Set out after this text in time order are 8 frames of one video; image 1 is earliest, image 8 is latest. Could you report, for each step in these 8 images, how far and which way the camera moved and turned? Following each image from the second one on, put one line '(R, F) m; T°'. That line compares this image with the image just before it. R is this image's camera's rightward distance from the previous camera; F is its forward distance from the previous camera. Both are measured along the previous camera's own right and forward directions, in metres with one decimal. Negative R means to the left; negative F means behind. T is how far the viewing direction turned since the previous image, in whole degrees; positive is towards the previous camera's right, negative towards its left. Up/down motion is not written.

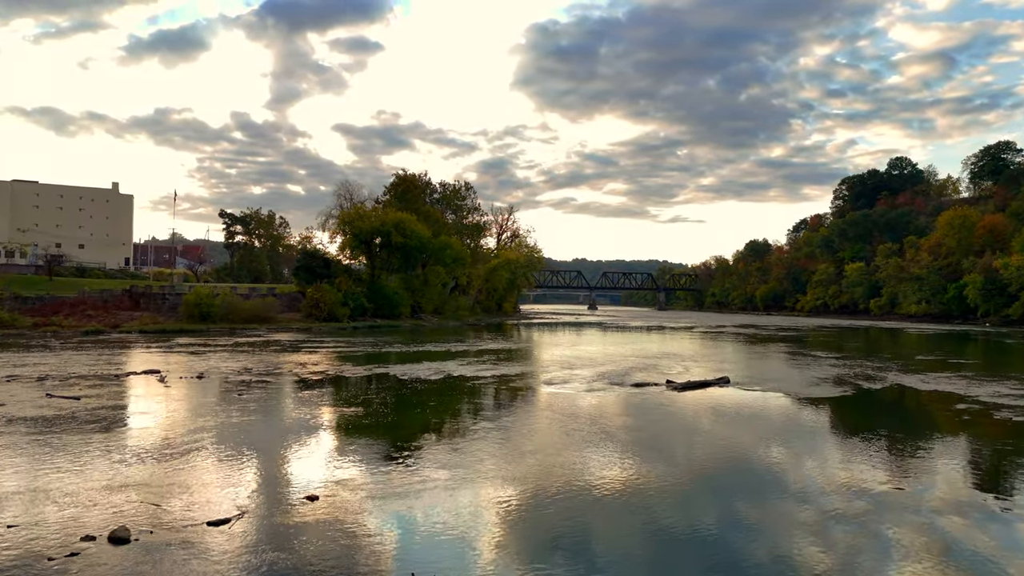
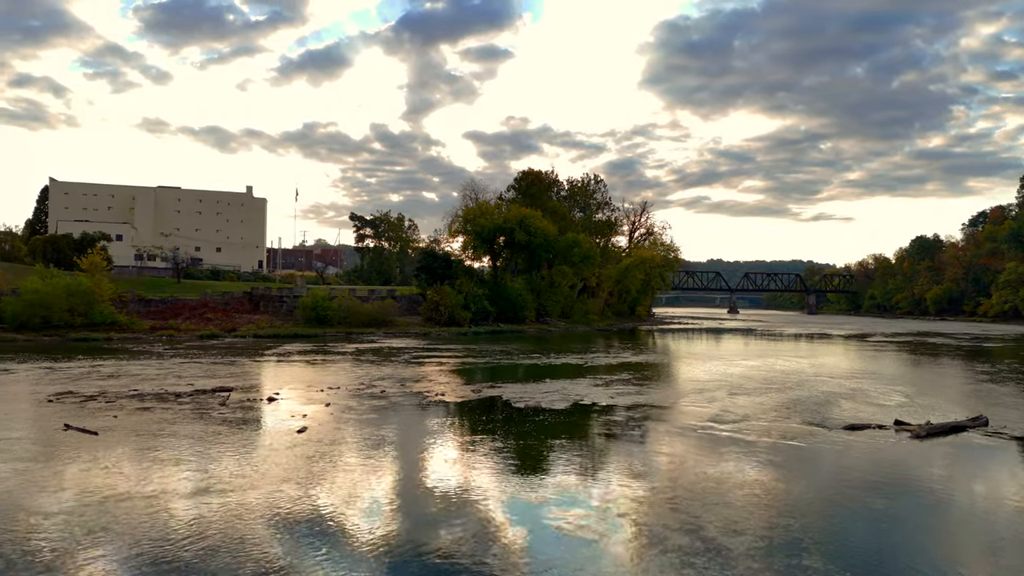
(-0.7, +7.2) m; -10°
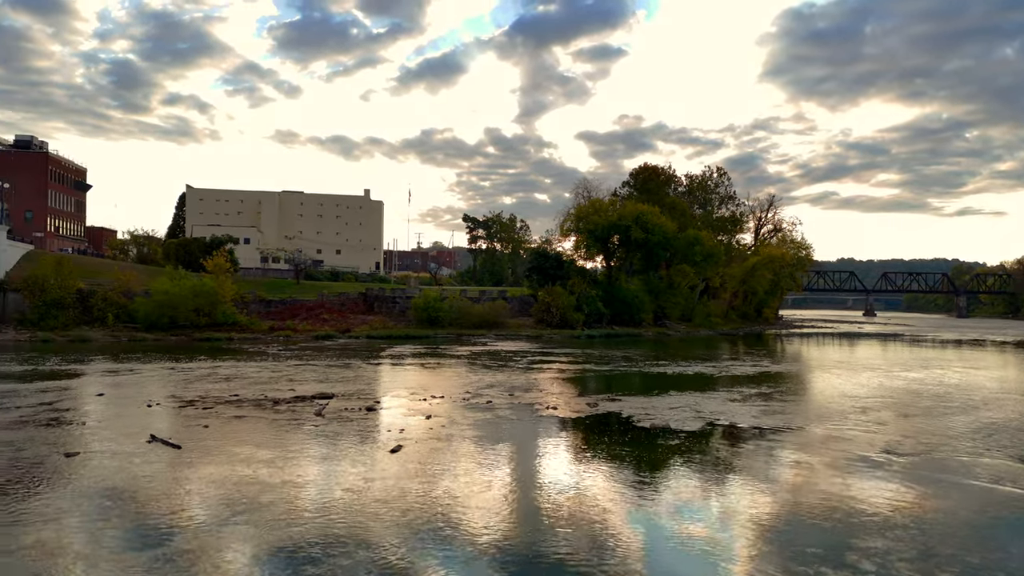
(-0.3, +2.7) m; -9°
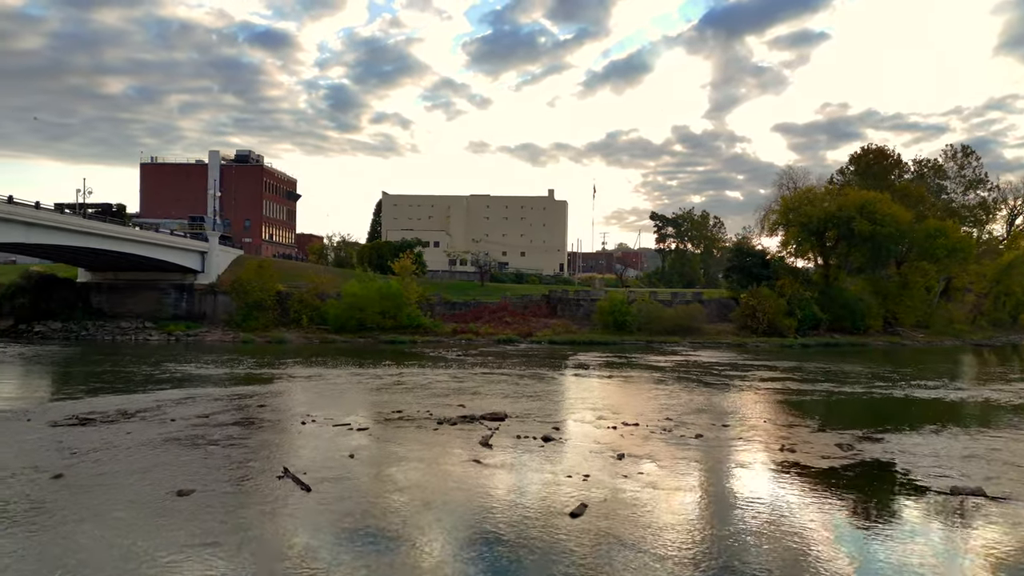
(-0.6, +4.4) m; -15°
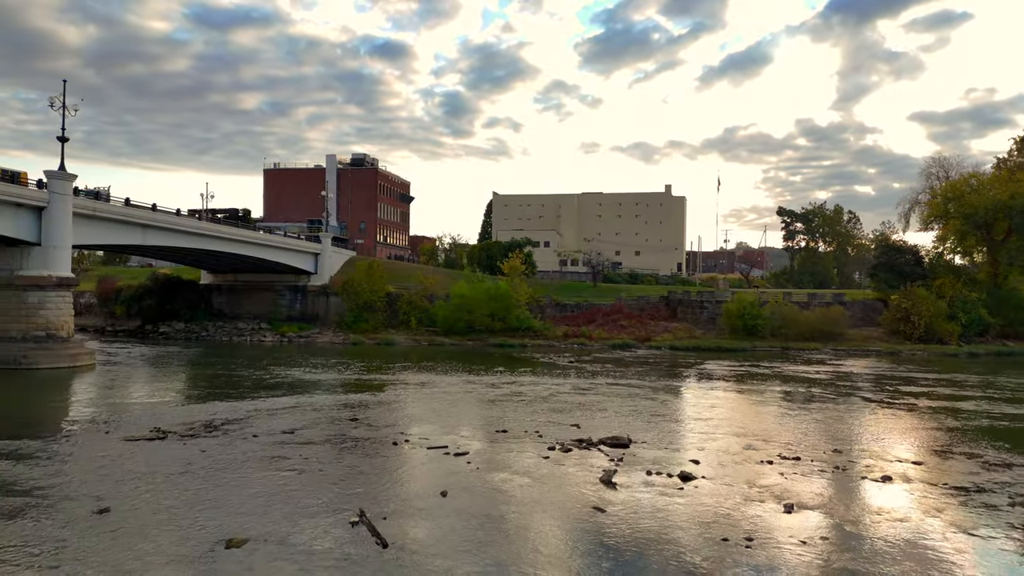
(-0.3, +3.0) m; -9°
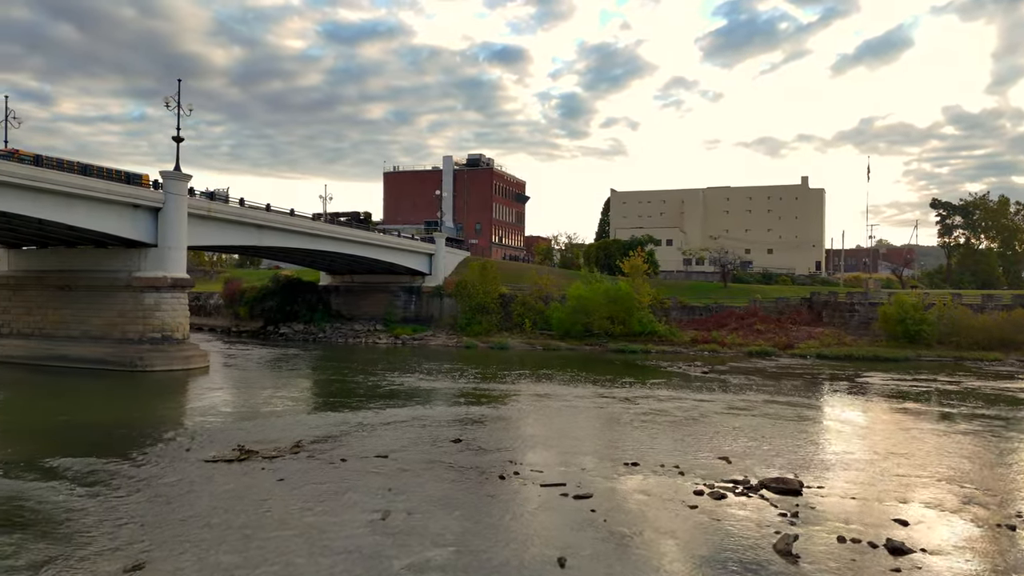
(-0.3, +3.0) m; -9°
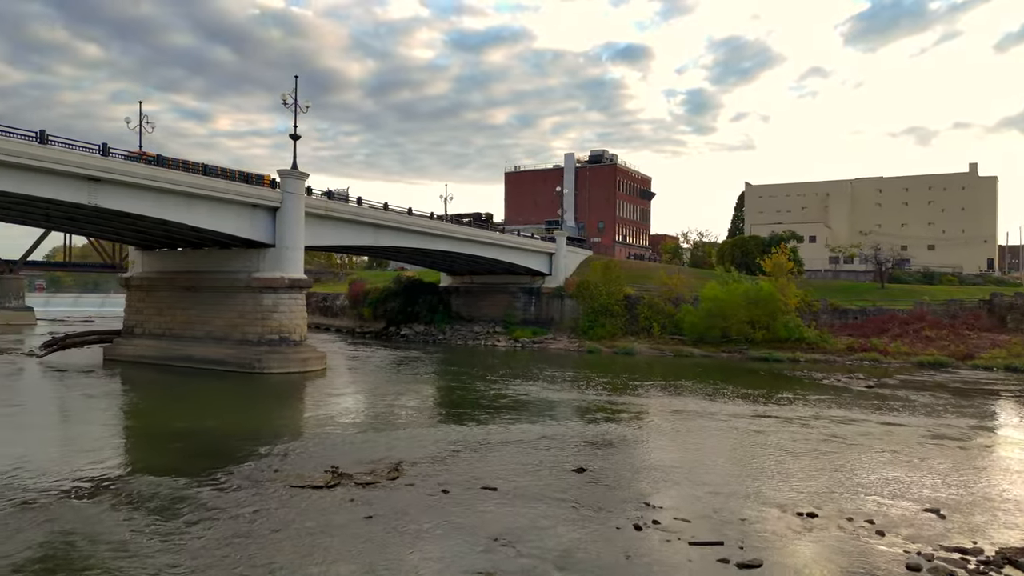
(-0.2, +2.6) m; -10°
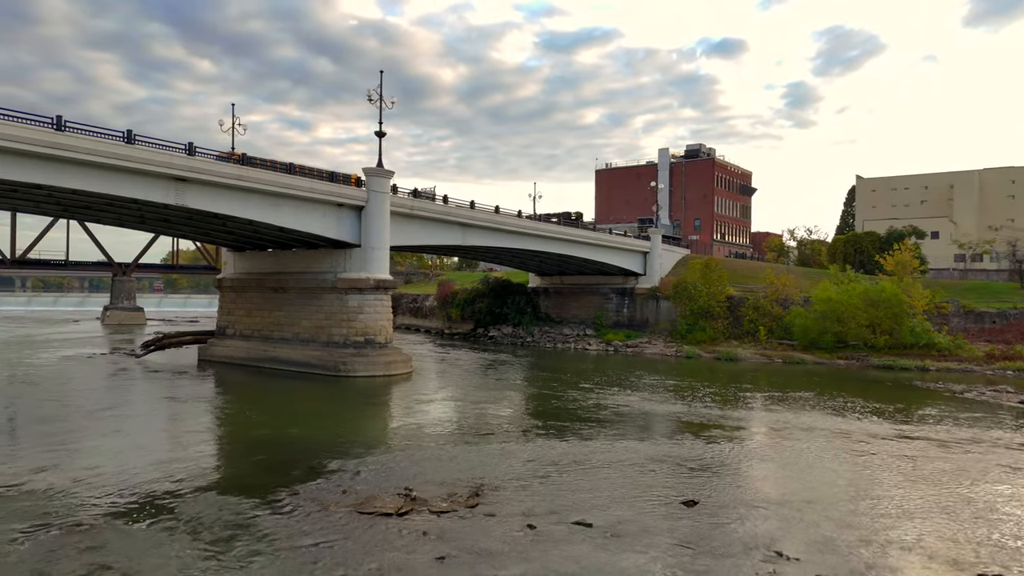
(-0.1, +1.7) m; -7°
